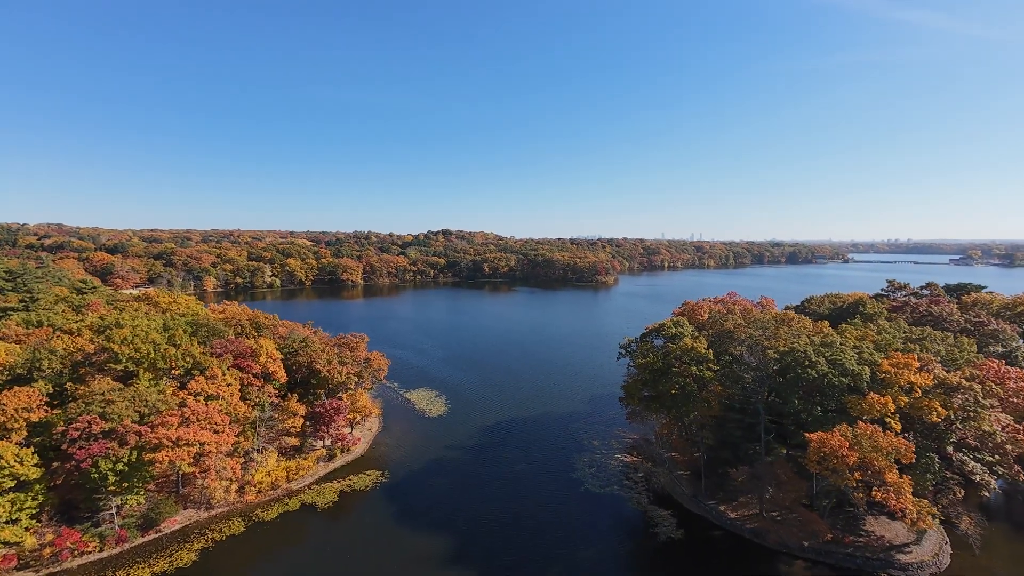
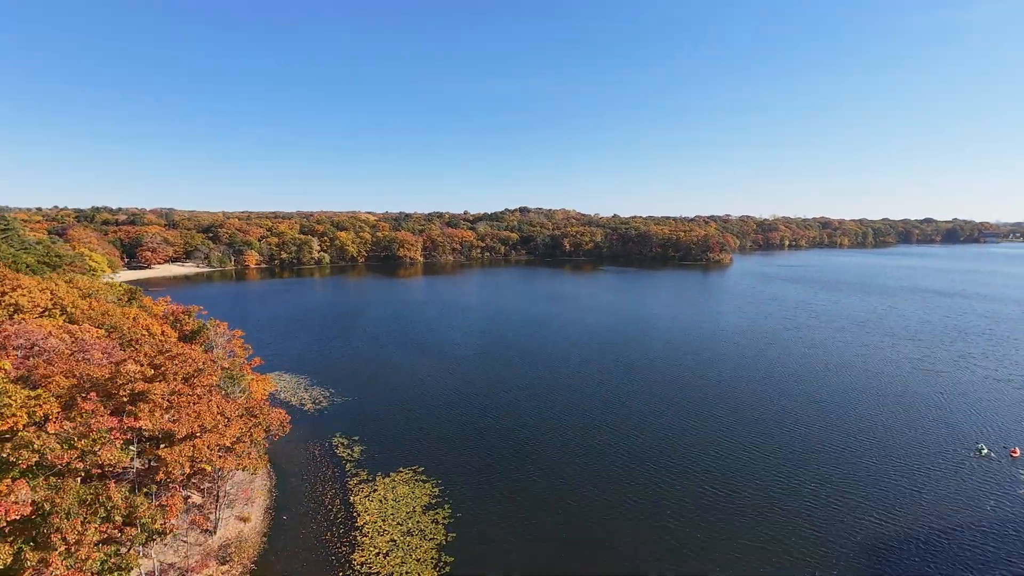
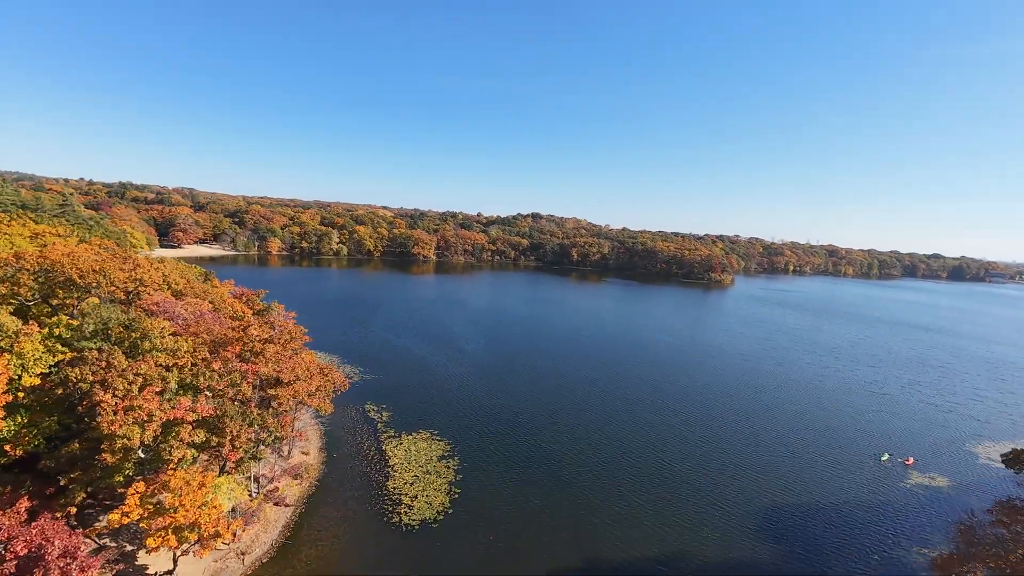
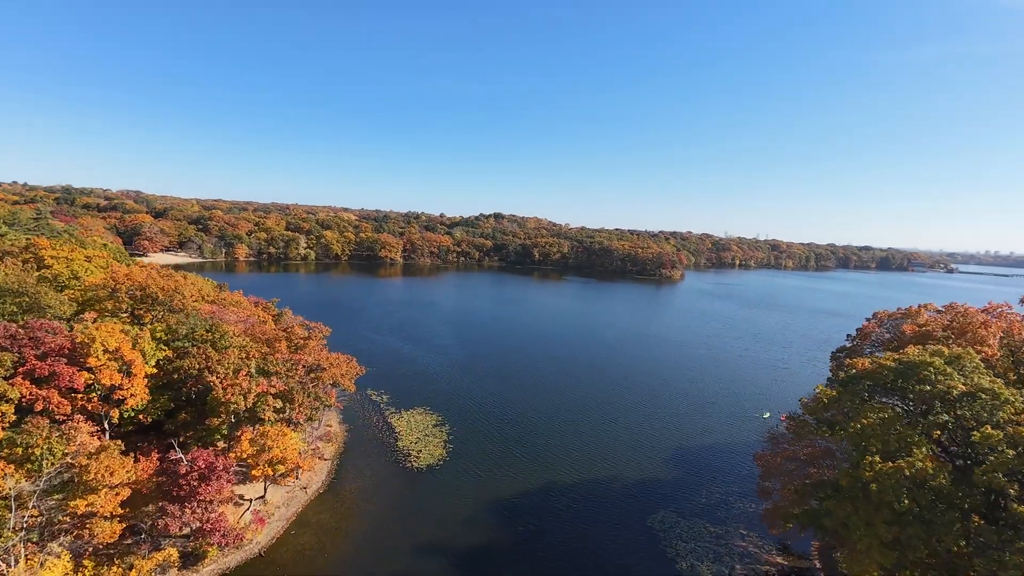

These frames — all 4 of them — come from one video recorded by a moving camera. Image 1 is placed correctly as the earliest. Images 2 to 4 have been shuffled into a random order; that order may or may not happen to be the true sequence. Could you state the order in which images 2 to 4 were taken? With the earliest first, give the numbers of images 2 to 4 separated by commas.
4, 3, 2
